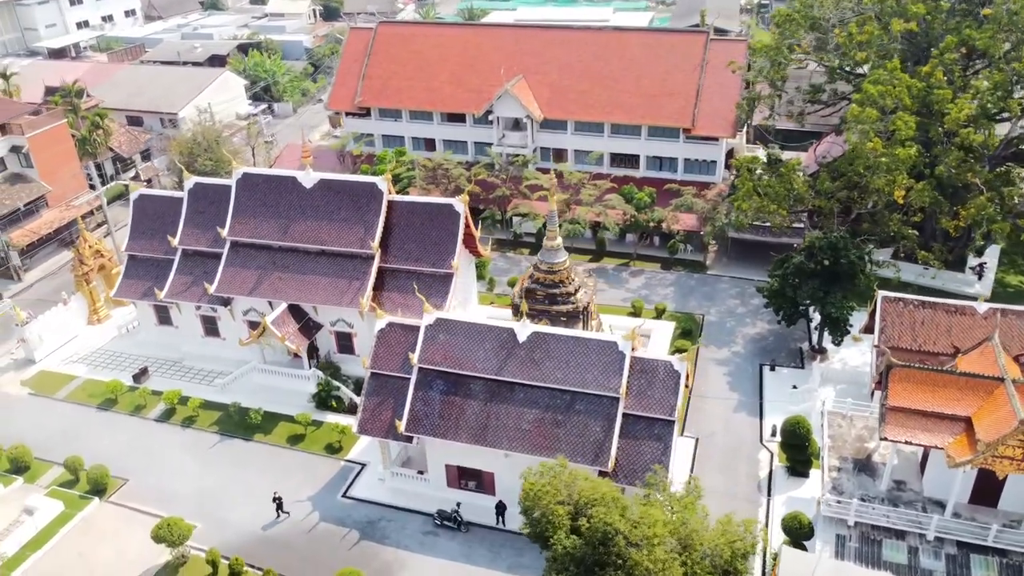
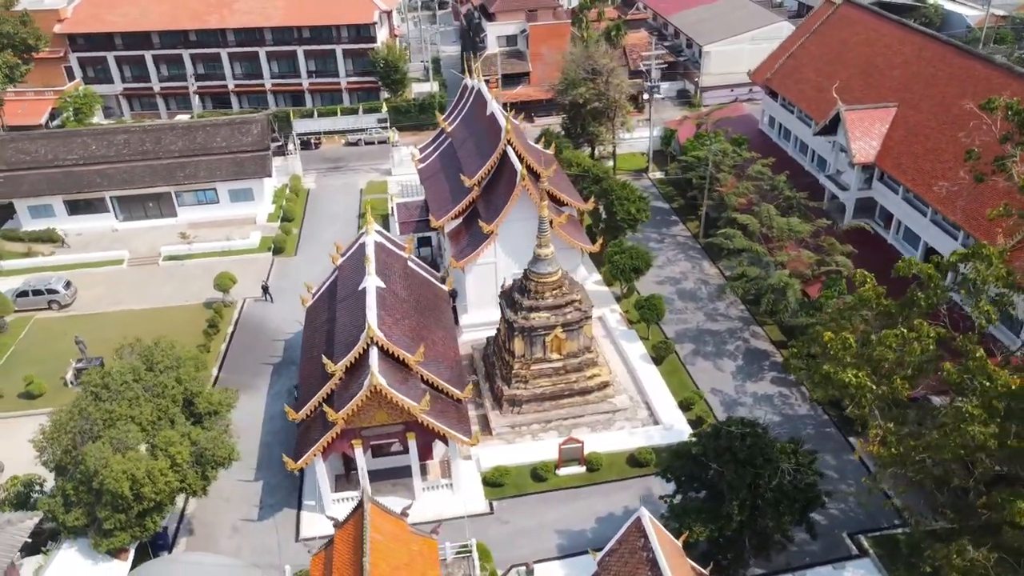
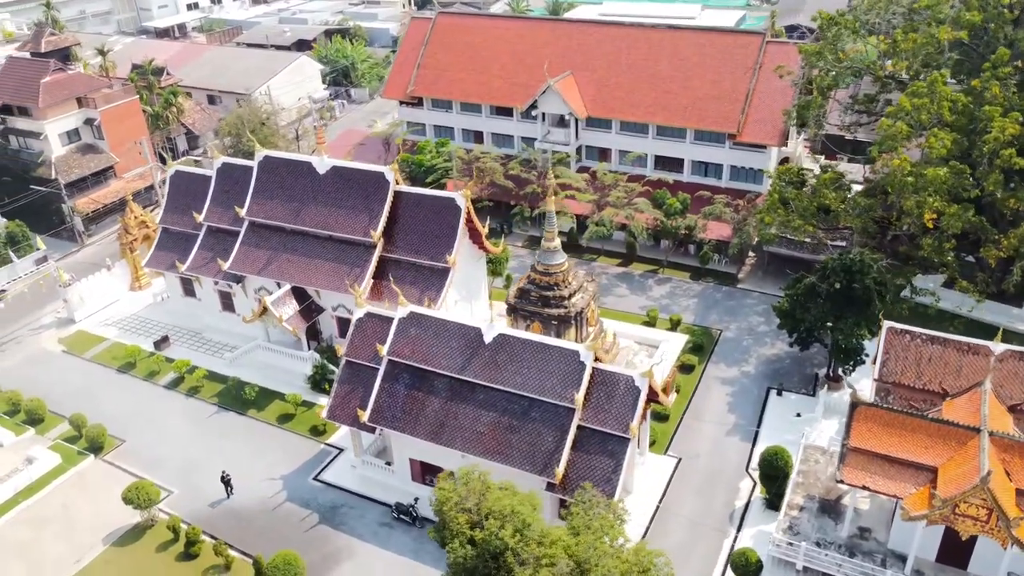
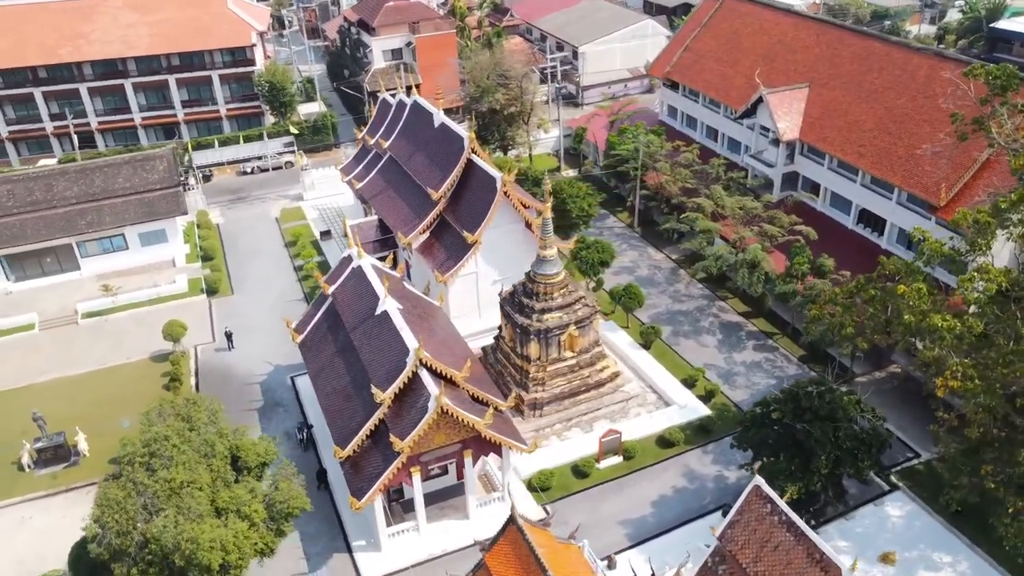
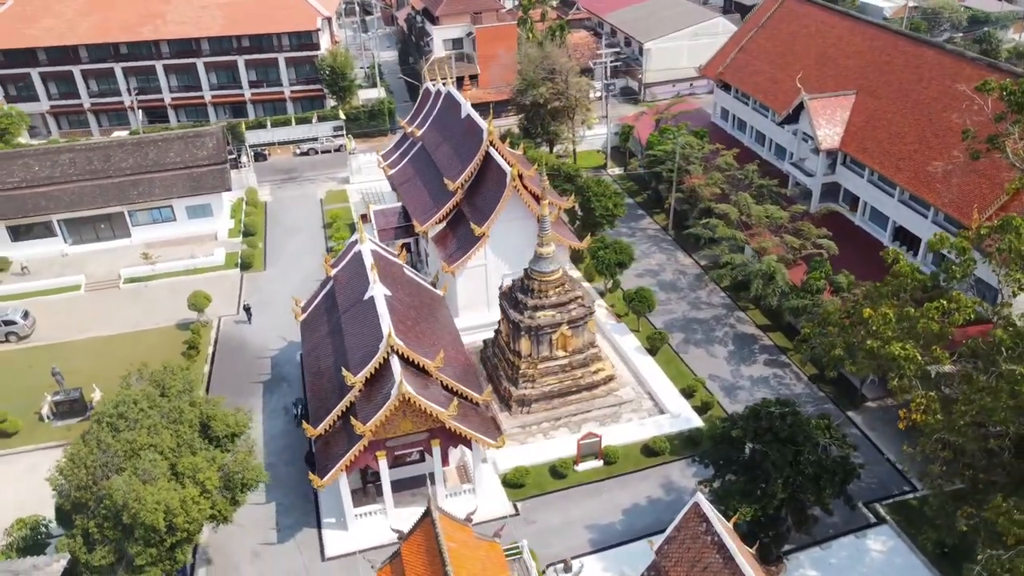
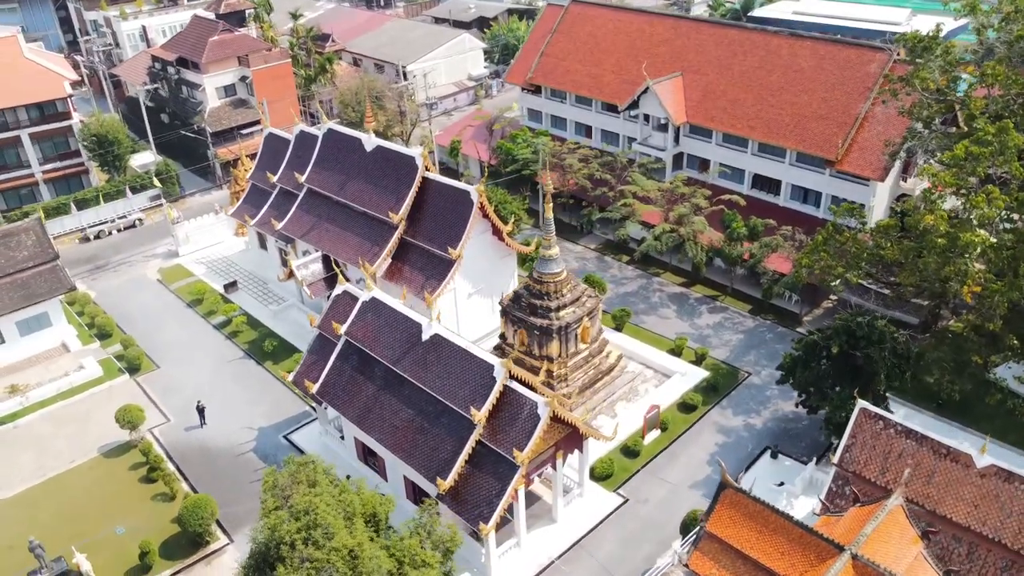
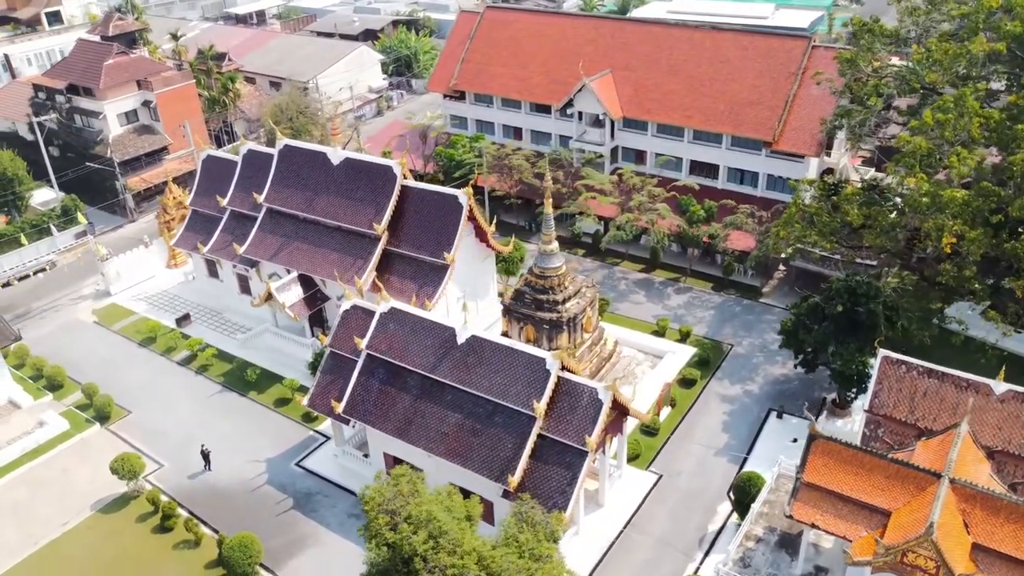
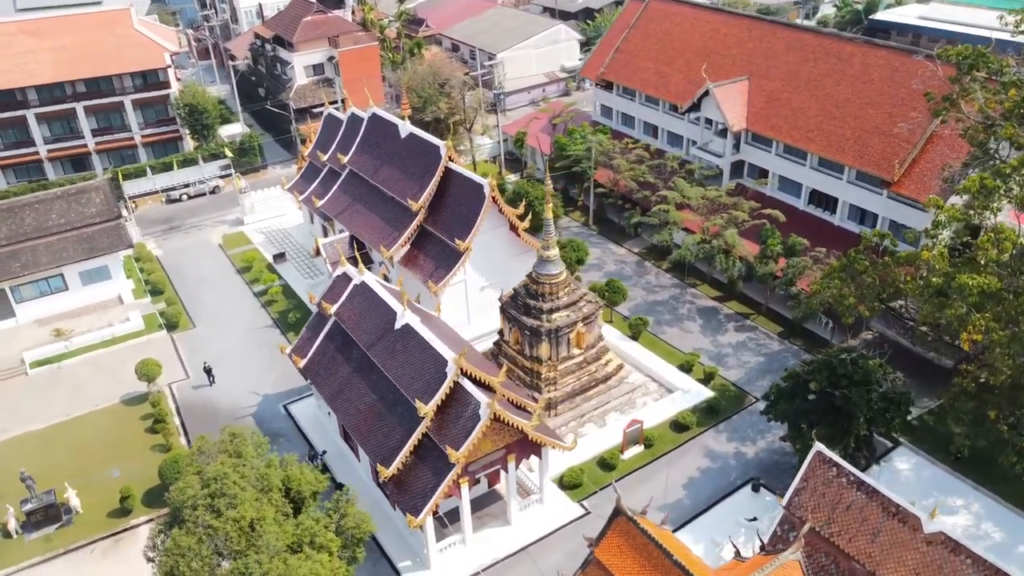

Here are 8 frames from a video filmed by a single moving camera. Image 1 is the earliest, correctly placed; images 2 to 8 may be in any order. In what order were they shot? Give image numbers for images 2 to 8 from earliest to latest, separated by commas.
3, 7, 6, 8, 4, 5, 2
